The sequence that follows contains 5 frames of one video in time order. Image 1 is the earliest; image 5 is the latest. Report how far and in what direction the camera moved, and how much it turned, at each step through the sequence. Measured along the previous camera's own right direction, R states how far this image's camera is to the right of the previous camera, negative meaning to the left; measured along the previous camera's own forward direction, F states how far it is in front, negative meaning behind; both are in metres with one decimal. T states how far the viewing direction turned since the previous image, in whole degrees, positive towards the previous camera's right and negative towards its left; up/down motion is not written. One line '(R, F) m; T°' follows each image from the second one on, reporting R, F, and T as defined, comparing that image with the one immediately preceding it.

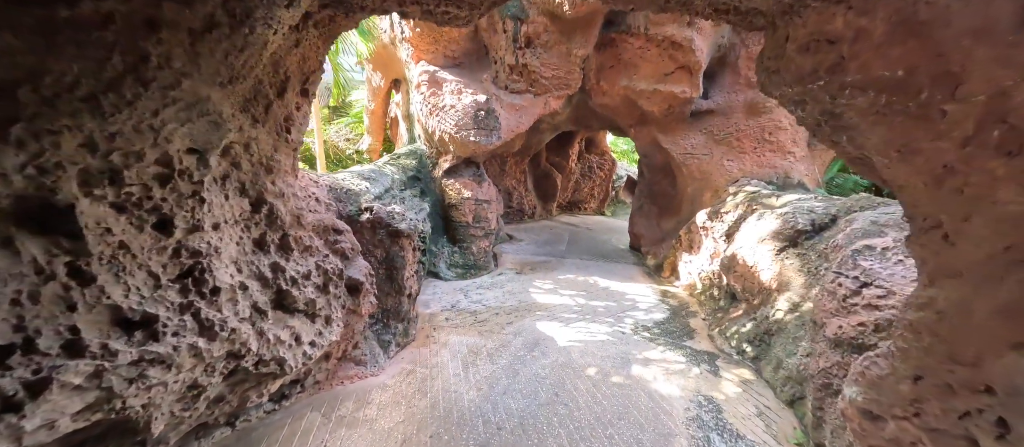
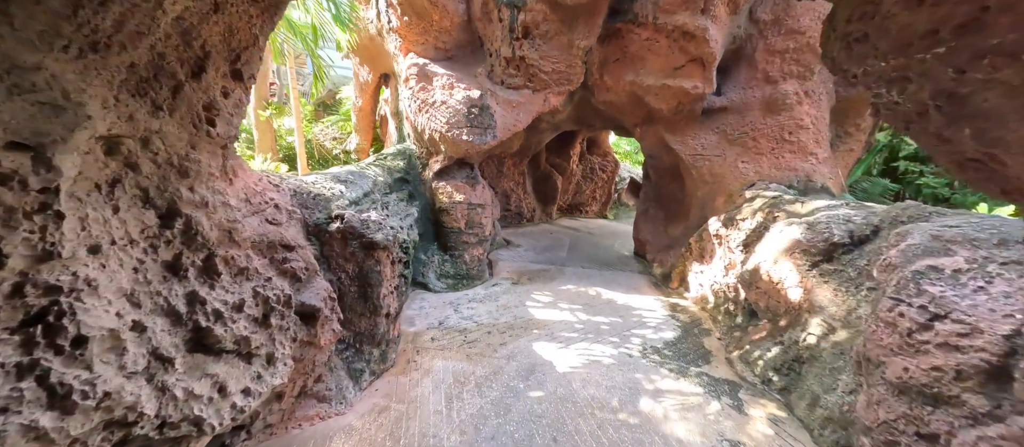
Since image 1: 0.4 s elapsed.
(0.0, +0.3) m; 0°
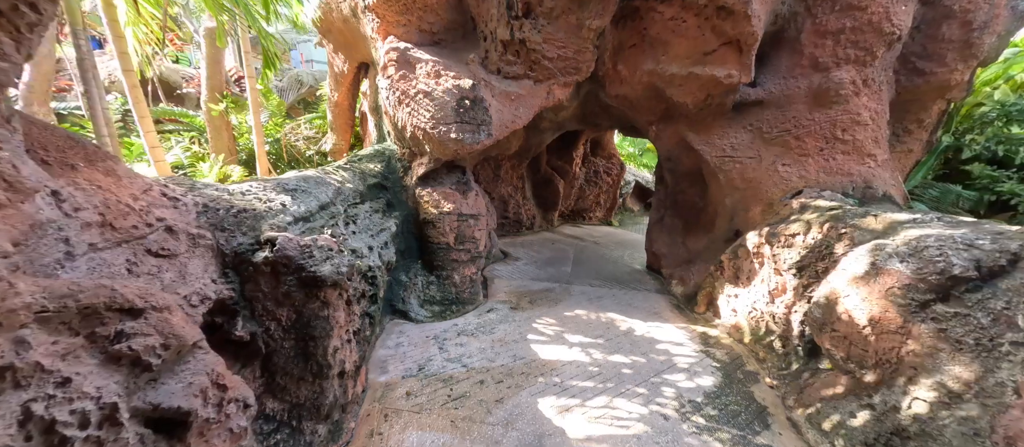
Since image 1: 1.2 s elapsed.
(0.0, +0.6) m; 0°
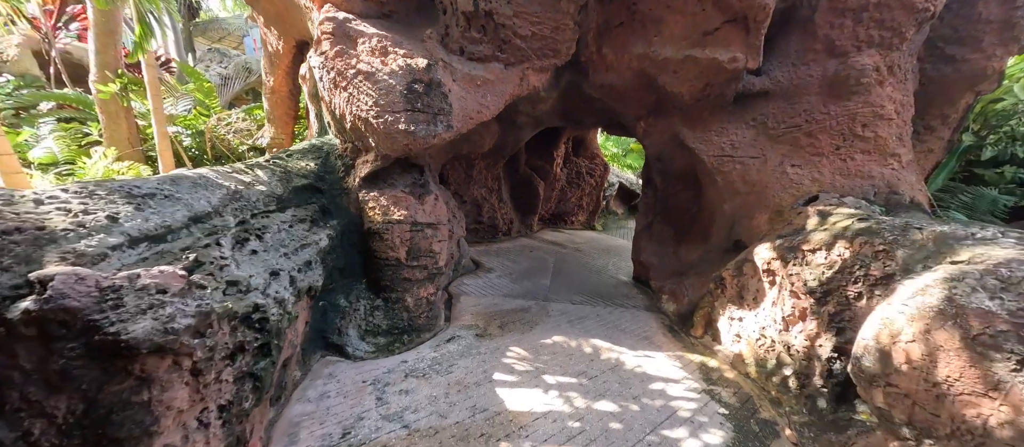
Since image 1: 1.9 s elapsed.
(+0.1, +0.5) m; +3°
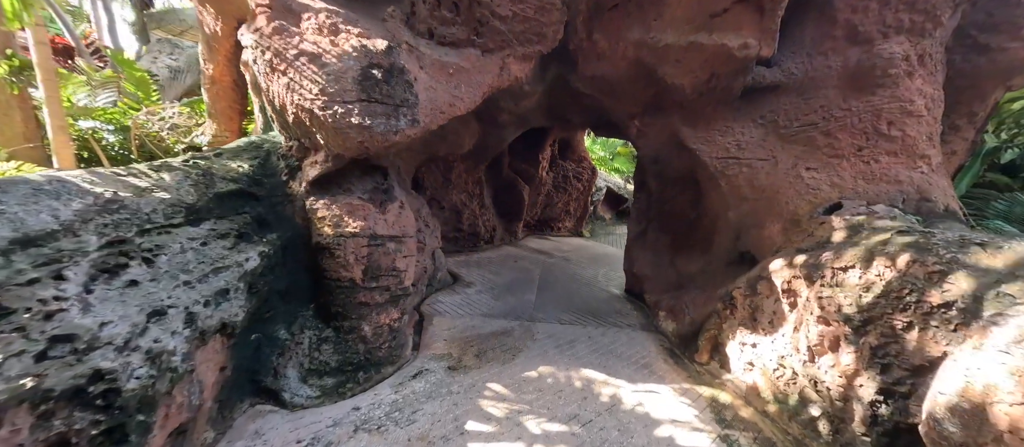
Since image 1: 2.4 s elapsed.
(0.0, +0.4) m; +2°
